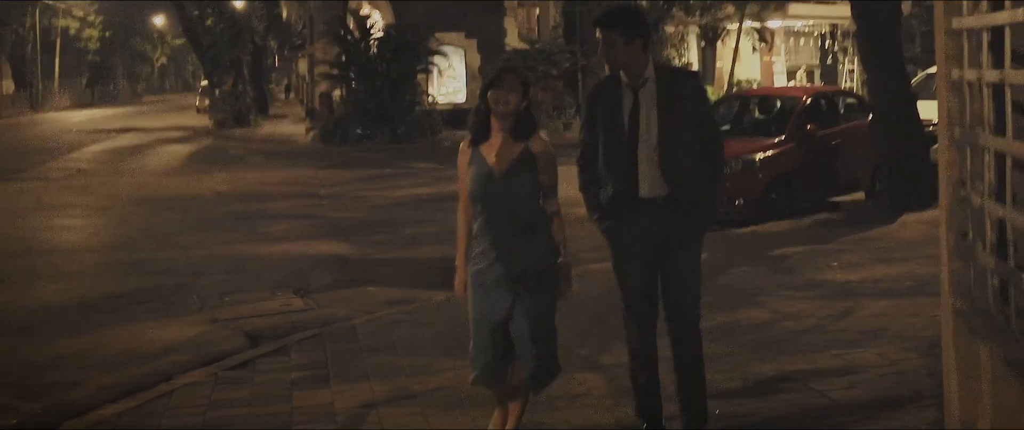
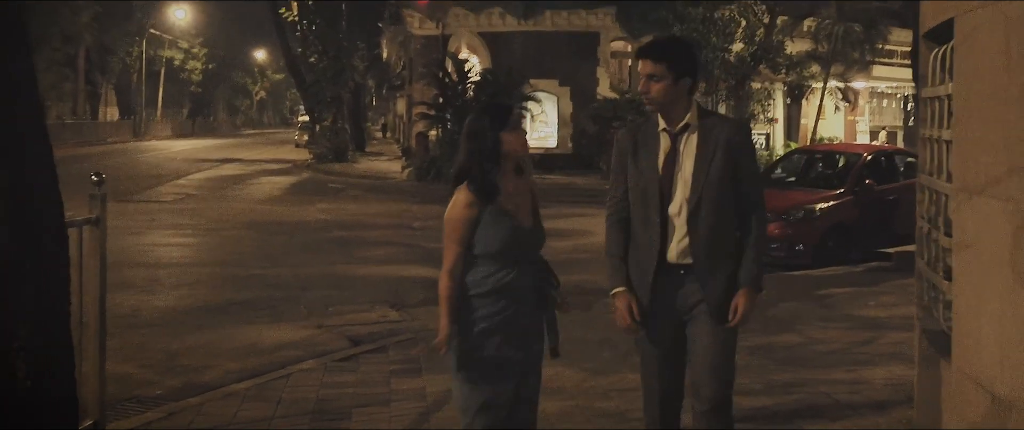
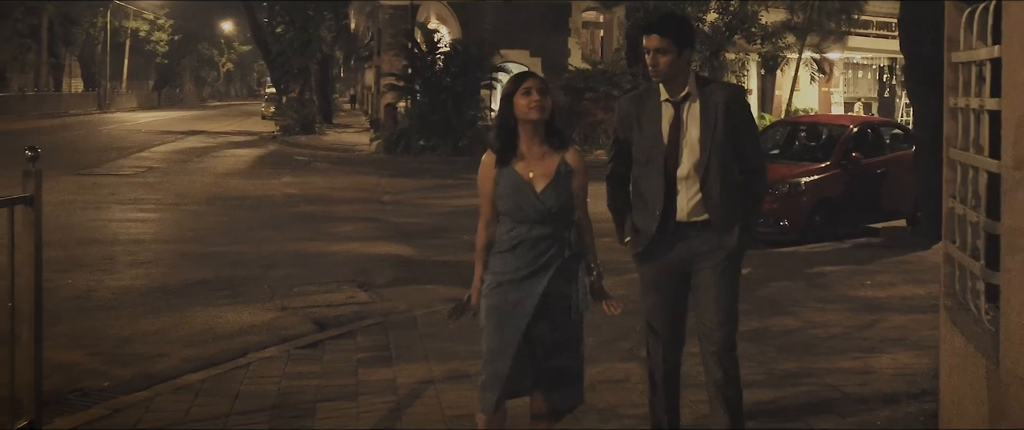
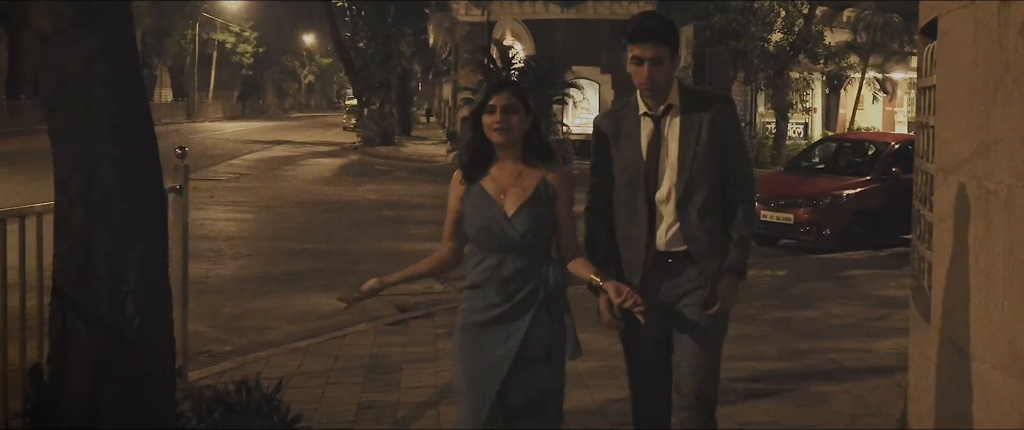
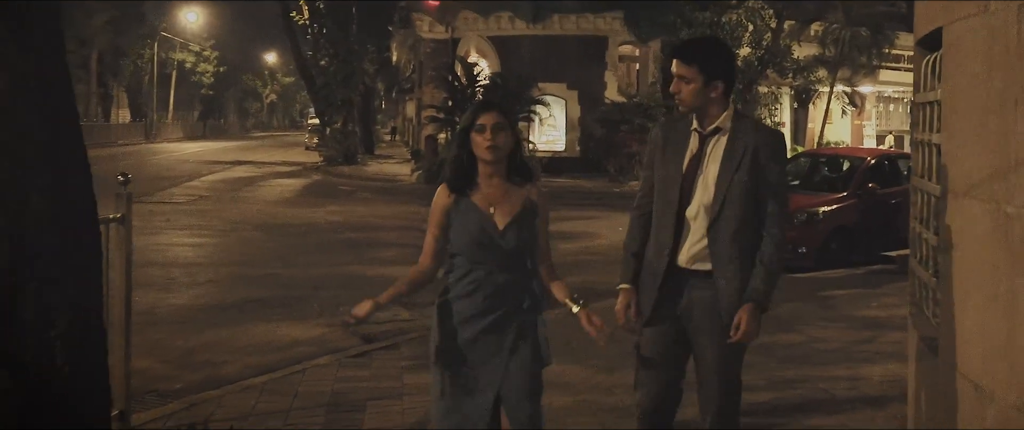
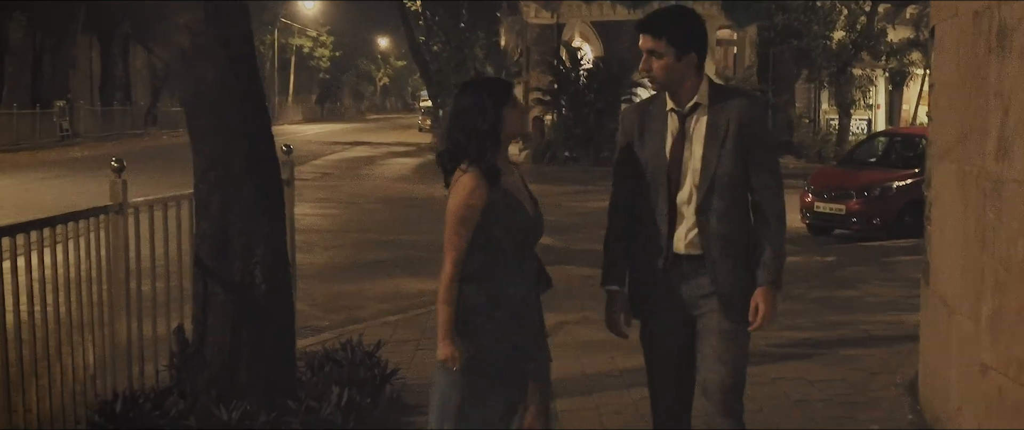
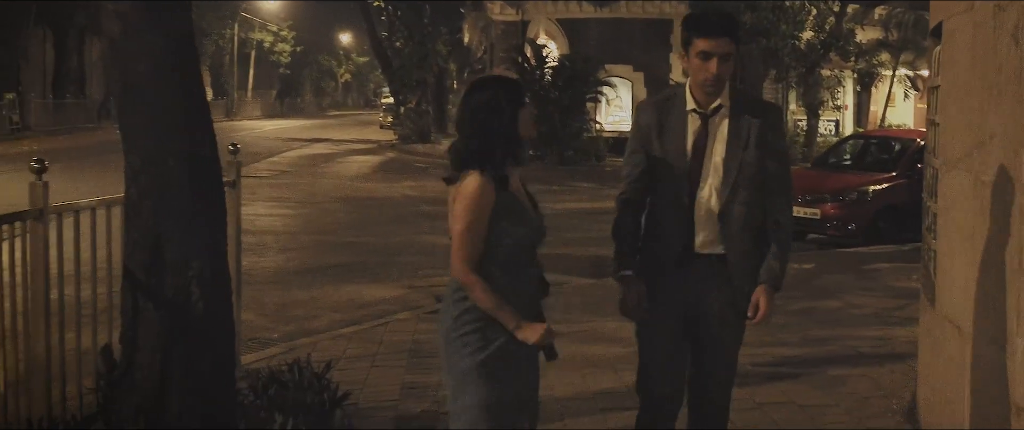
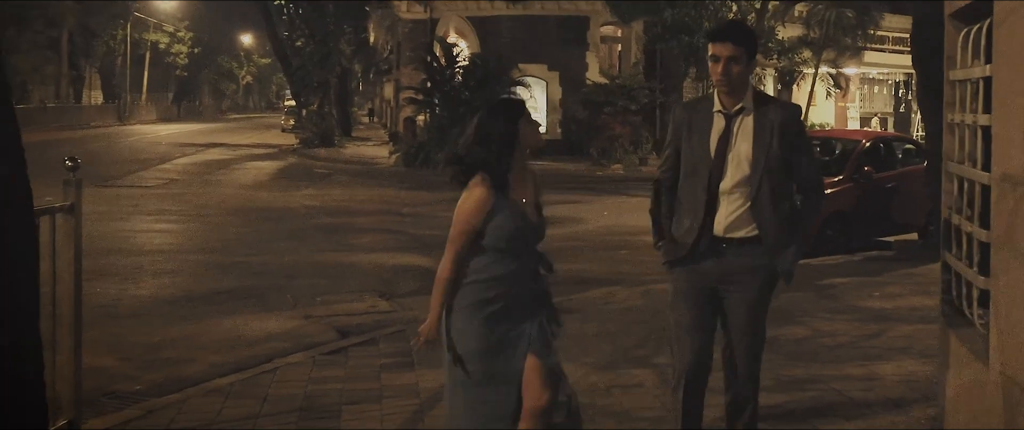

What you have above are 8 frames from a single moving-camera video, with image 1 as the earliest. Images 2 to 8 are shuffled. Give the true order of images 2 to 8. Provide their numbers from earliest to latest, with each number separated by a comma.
3, 8, 2, 5, 4, 7, 6
